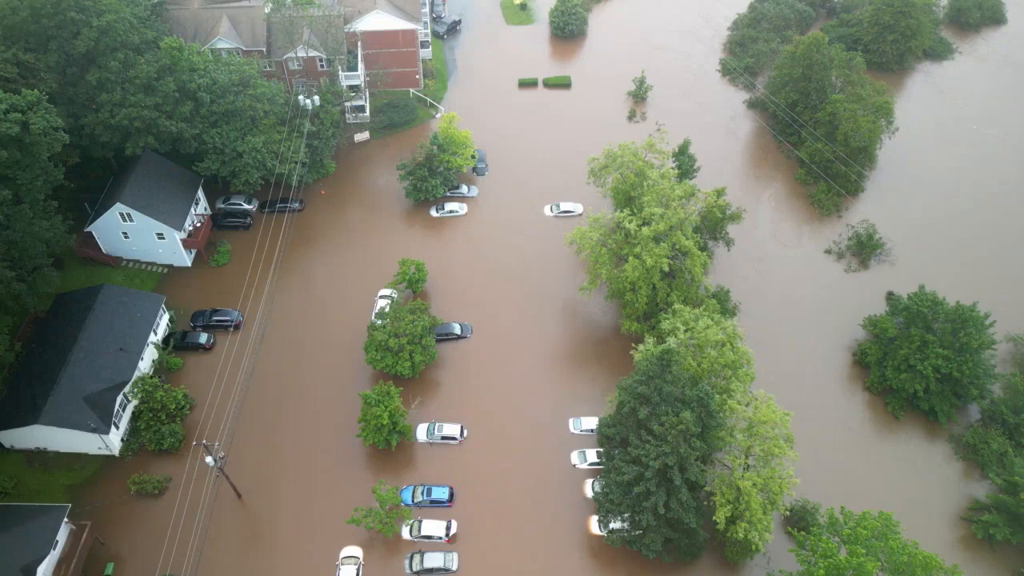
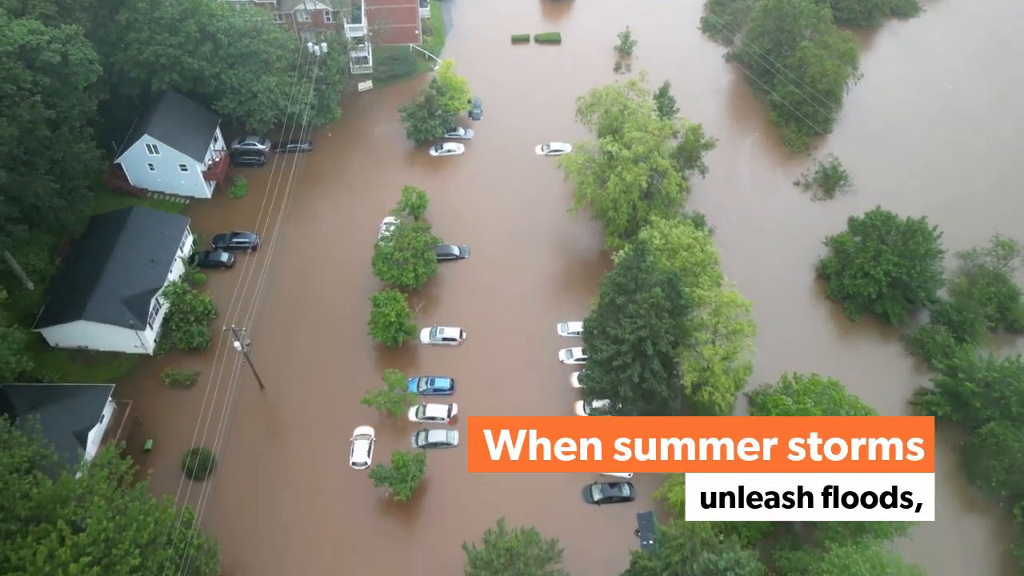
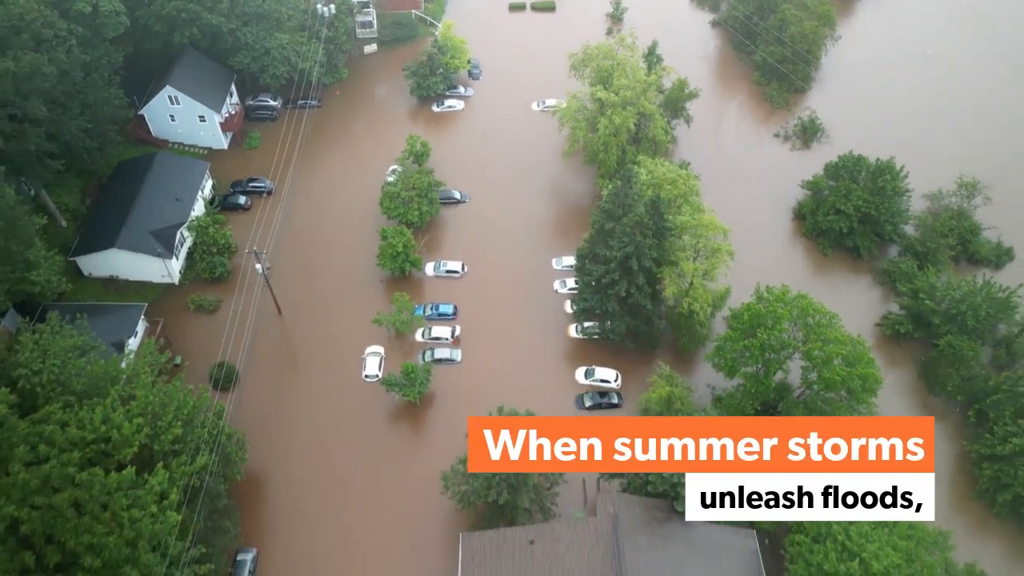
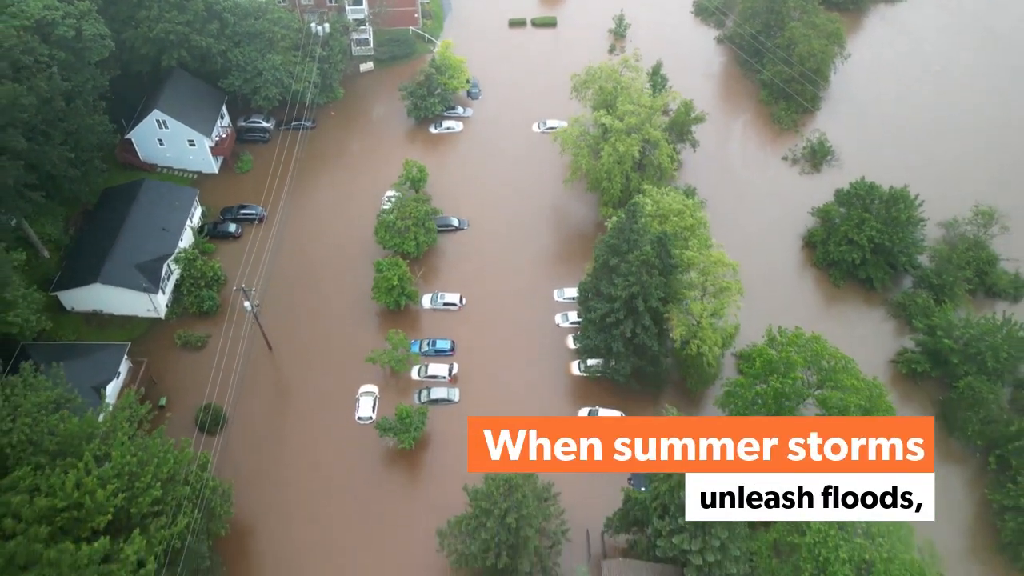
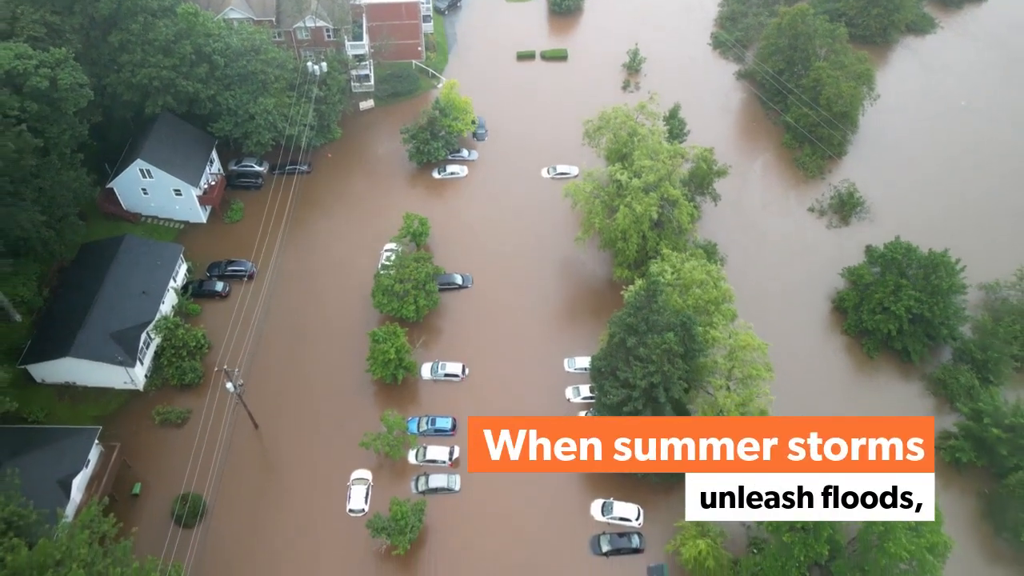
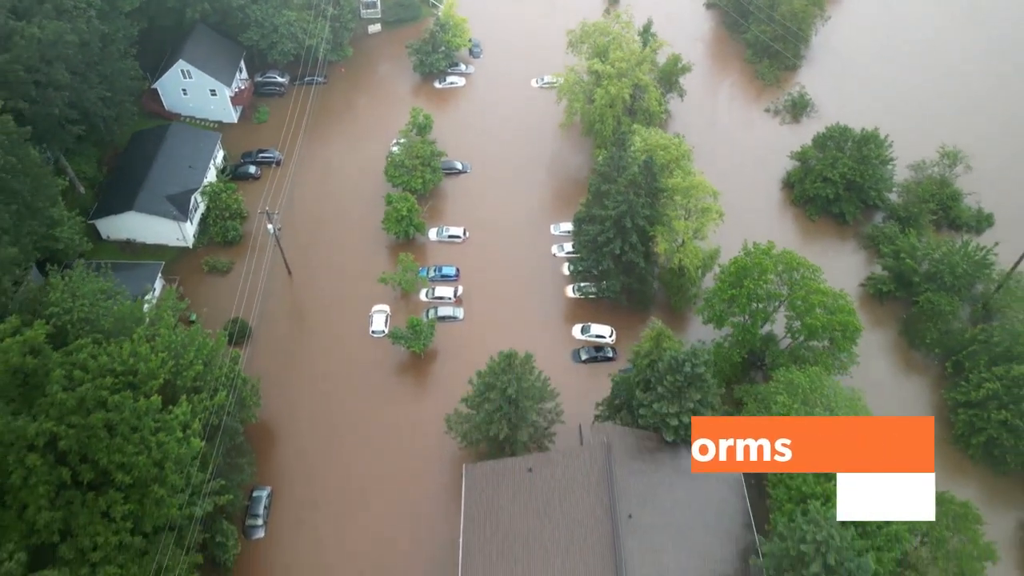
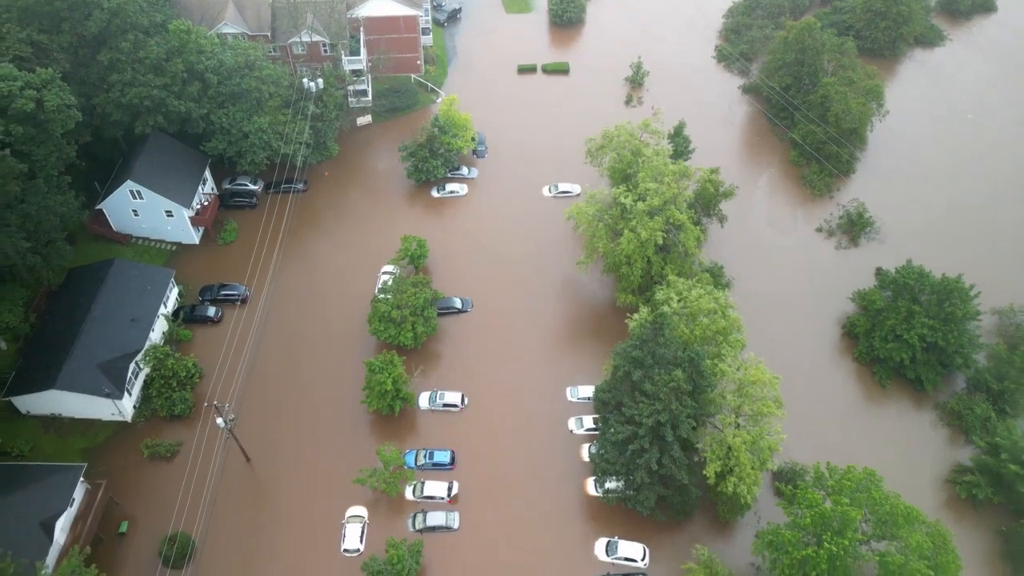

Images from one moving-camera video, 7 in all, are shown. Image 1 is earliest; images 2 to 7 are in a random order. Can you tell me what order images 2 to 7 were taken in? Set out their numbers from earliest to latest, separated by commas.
7, 5, 2, 4, 3, 6
